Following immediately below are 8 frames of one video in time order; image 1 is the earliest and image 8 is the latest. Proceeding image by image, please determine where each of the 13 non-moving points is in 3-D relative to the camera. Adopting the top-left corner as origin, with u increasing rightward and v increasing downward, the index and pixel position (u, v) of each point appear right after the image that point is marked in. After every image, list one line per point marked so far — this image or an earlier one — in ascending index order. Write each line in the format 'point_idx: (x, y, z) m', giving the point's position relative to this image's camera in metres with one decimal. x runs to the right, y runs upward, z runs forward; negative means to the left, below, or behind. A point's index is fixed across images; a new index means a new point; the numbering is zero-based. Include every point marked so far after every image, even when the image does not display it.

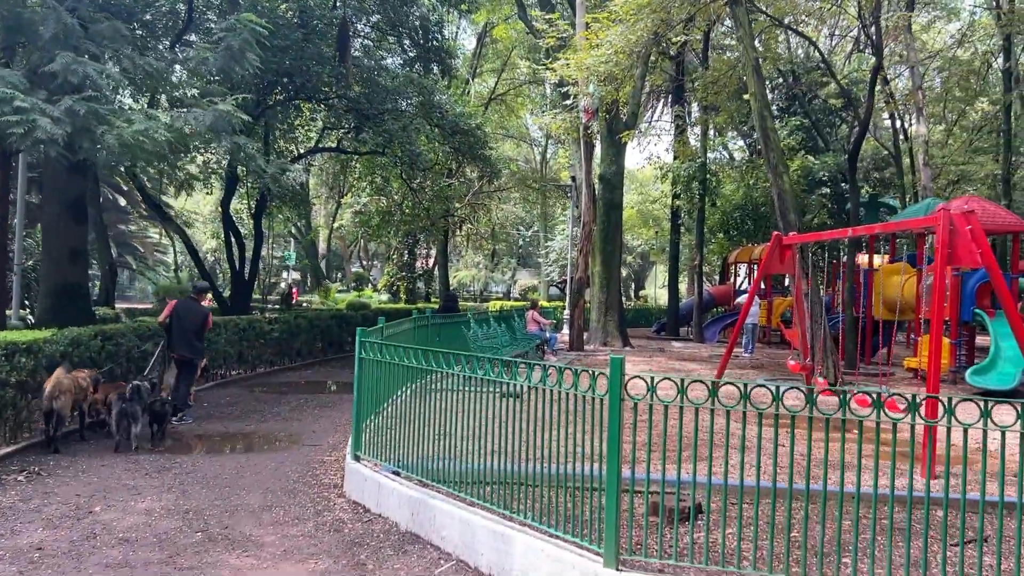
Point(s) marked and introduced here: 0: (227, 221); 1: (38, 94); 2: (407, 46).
0: (-6.6, +1.6, +19.4) m
1: (-4.9, +2.0, +8.6) m
2: (-2.4, +5.4, +19.0) m
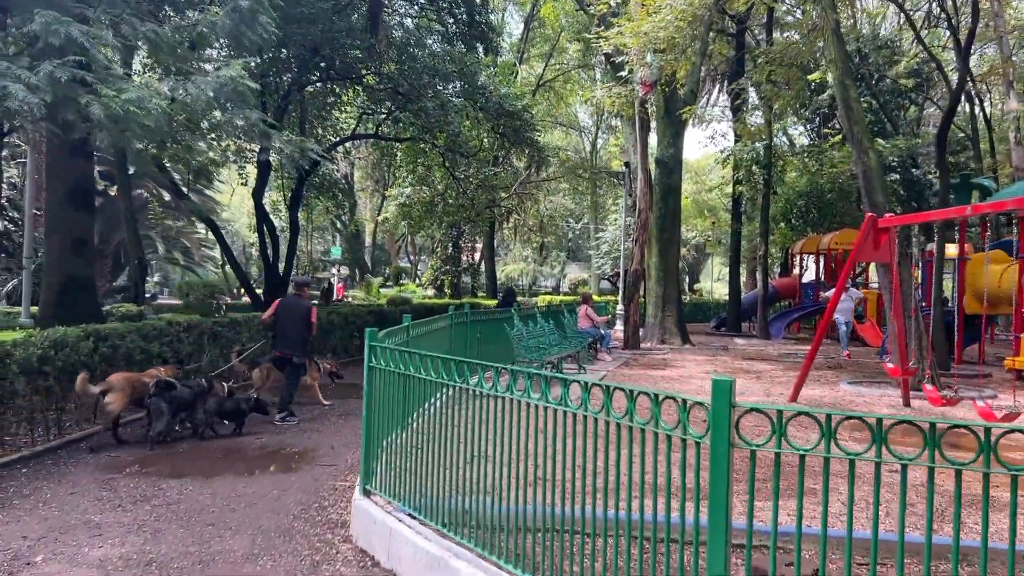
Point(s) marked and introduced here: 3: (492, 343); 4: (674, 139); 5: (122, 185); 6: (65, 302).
0: (-5.5, +1.7, +18.4) m
1: (-4.4, +2.0, +7.5) m
2: (-1.3, +5.6, +17.7) m
3: (-0.3, -0.8, +11.9) m
4: (+3.6, +3.3, +18.7) m
5: (-8.1, +2.1, +17.5) m
6: (-5.4, -0.2, +10.1) m
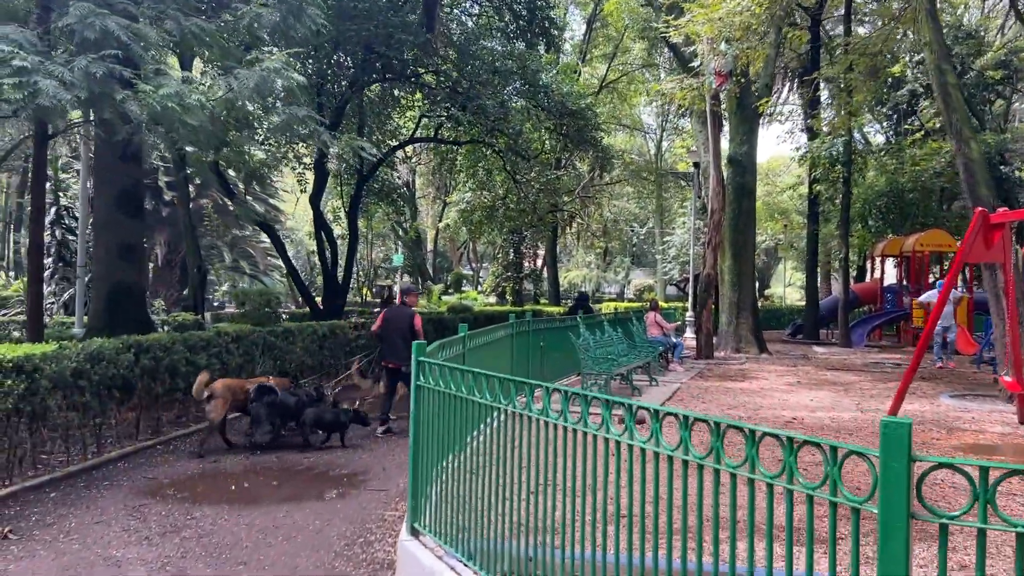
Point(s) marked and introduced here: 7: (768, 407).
0: (-4.1, +1.5, +18.0) m
1: (-3.9, +2.0, +7.1) m
2: (-0.1, +5.4, +17.0) m
3: (+0.6, -0.8, +11.1) m
4: (+5.0, +3.2, +17.7) m
5: (-6.8, +1.9, +17.4) m
6: (-4.7, -0.3, +9.8) m
7: (+3.1, -1.5, +10.2) m
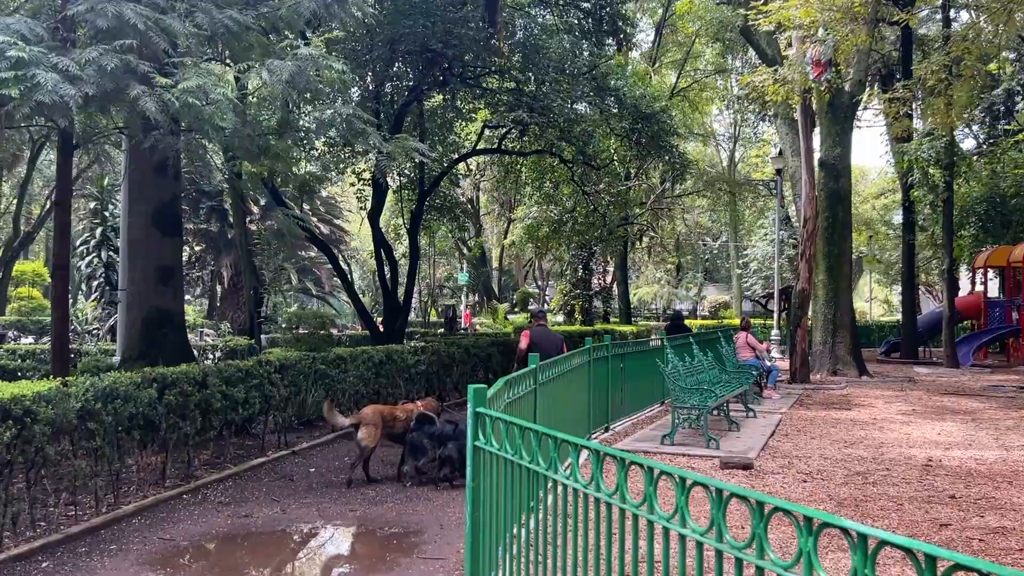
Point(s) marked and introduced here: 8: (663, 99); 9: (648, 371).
0: (-2.7, +1.1, +17.1) m
1: (-3.3, +1.8, +6.2) m
2: (+1.2, +5.1, +15.9) m
3: (+1.5, -1.1, +9.8) m
4: (+6.3, +2.9, +16.1) m
5: (-5.4, +1.5, +16.7) m
6: (-3.9, -0.5, +8.9) m
7: (+3.9, -1.6, +8.7) m
8: (+3.2, +4.0, +18.0) m
9: (+1.7, -1.0, +10.2) m
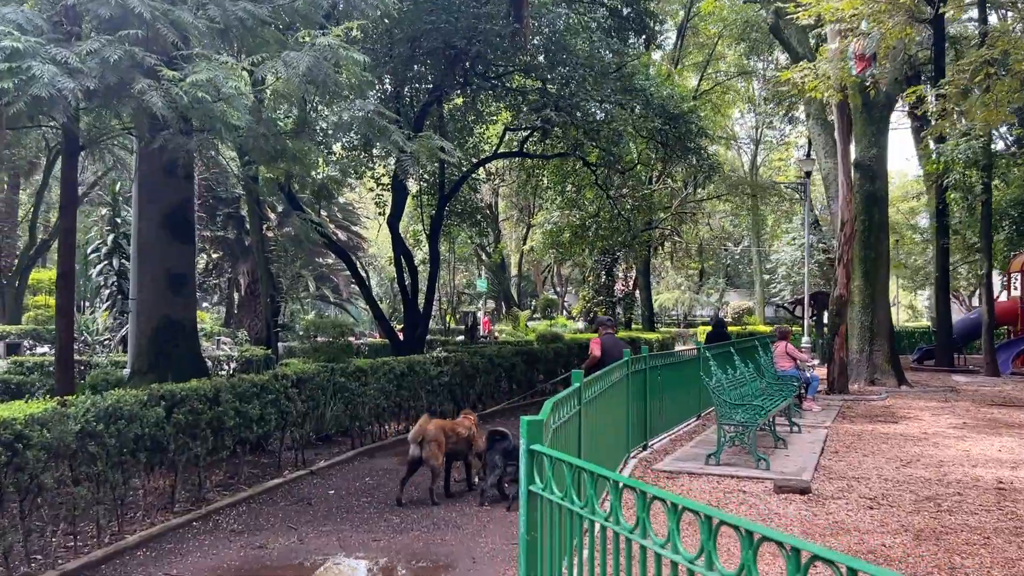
0: (-2.3, +0.9, +16.6) m
1: (-3.1, +1.7, +5.8) m
2: (+1.6, +5.0, +15.4) m
3: (+1.8, -1.1, +9.2) m
4: (+6.7, +2.8, +15.5) m
5: (-5.0, +1.3, +16.3) m
6: (-3.6, -0.6, +8.4) m
7: (+4.2, -1.7, +8.1) m
8: (+3.7, +3.9, +17.4) m
9: (+2.0, -1.1, +9.7) m
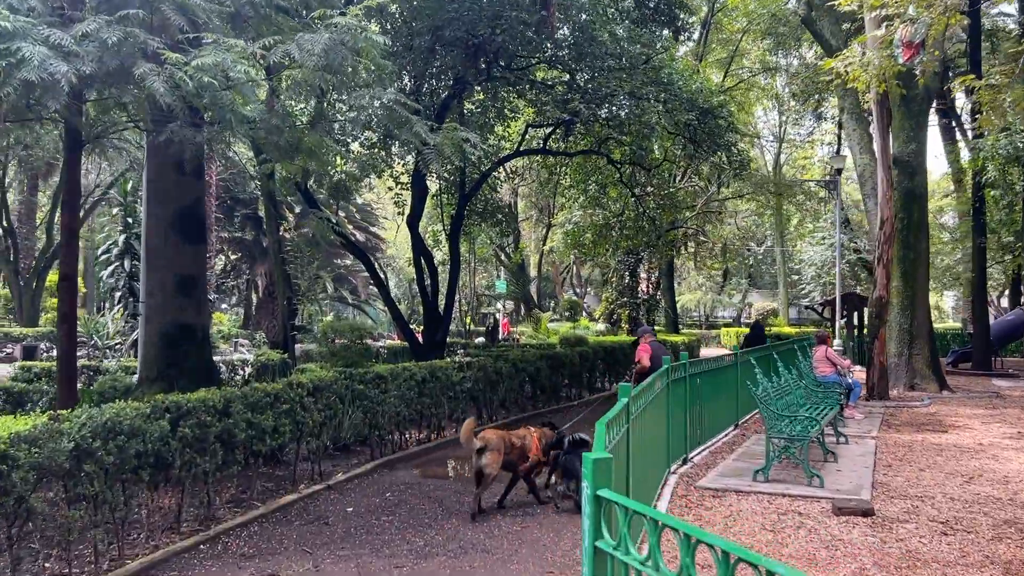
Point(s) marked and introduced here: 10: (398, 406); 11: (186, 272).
0: (-1.8, +0.9, +16.2) m
1: (-2.9, +1.7, +5.3) m
2: (+2.0, +4.9, +14.8) m
3: (+2.1, -1.2, +8.7) m
4: (+7.1, +2.8, +14.8) m
5: (-4.6, +1.3, +15.8) m
6: (-3.3, -0.7, +8.0) m
7: (+4.5, -1.7, +7.5) m
8: (+4.1, +3.9, +16.8) m
9: (+2.3, -1.1, +9.1) m
10: (-1.3, -1.3, +9.4) m
11: (-3.2, +0.2, +8.2) m
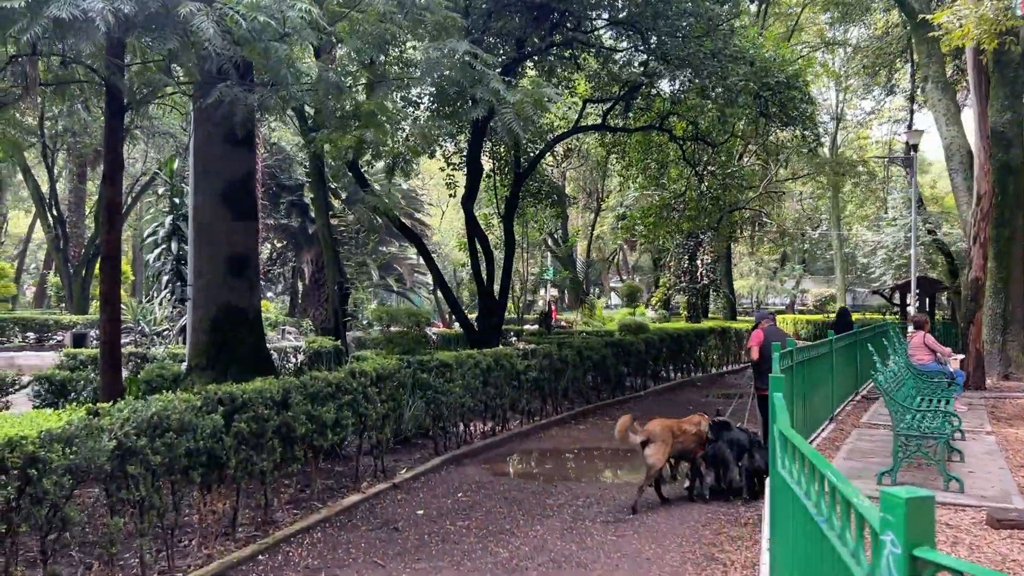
0: (-0.7, +1.2, +15.4) m
1: (-2.3, +1.8, +4.6) m
2: (+3.0, +5.2, +13.8) m
3: (+2.8, -1.0, +7.8) m
4: (+8.2, +3.1, +13.7) m
5: (-3.5, +1.5, +15.2) m
6: (-2.6, -0.5, +7.4) m
7: (+5.2, -1.5, +6.5) m
8: (+5.2, +4.2, +15.8) m
9: (+3.0, -0.9, +8.2) m
10: (-0.5, -1.1, +8.7) m
11: (-2.5, +0.3, +7.6) m
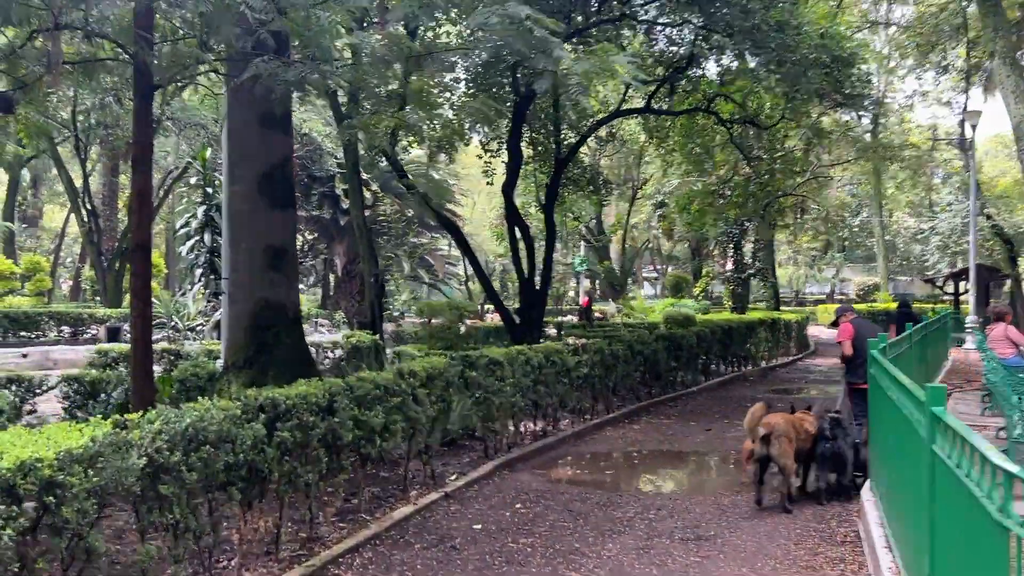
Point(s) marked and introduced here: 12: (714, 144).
0: (0.0, +1.3, +14.9) m
1: (-1.9, +1.8, +4.1) m
2: (+3.7, +5.4, +13.1) m
3: (+3.3, -0.9, +7.1) m
4: (+8.8, +3.3, +12.8) m
5: (-2.8, +1.7, +14.8) m
6: (-2.1, -0.4, +6.9) m
7: (+5.6, -1.4, +5.7) m
8: (+6.0, +4.4, +14.9) m
9: (+3.5, -0.8, +7.5) m
10: (0.0, -1.0, +8.1) m
11: (-2.0, +0.4, +7.1) m
12: (+4.3, +3.0, +17.8) m
